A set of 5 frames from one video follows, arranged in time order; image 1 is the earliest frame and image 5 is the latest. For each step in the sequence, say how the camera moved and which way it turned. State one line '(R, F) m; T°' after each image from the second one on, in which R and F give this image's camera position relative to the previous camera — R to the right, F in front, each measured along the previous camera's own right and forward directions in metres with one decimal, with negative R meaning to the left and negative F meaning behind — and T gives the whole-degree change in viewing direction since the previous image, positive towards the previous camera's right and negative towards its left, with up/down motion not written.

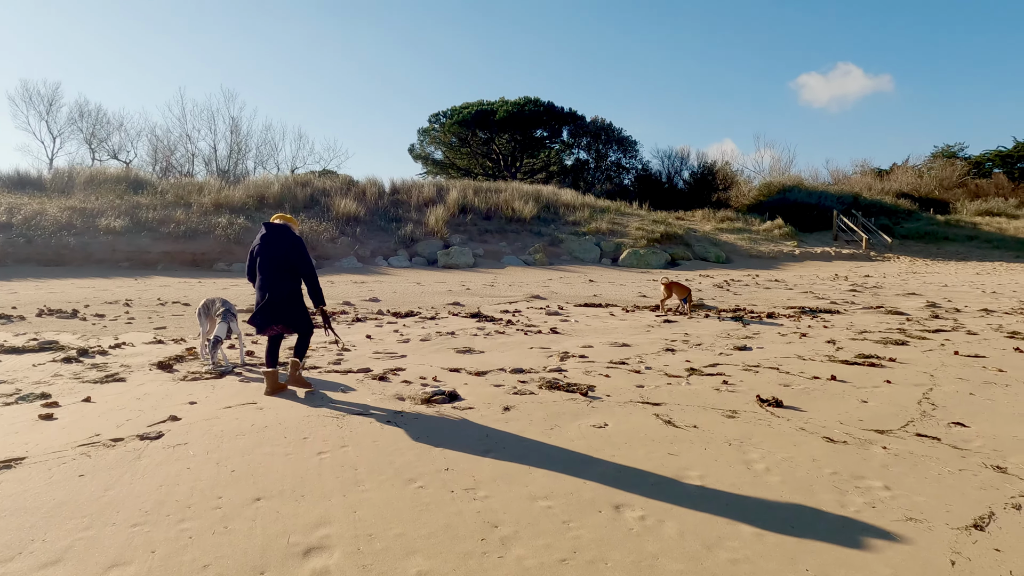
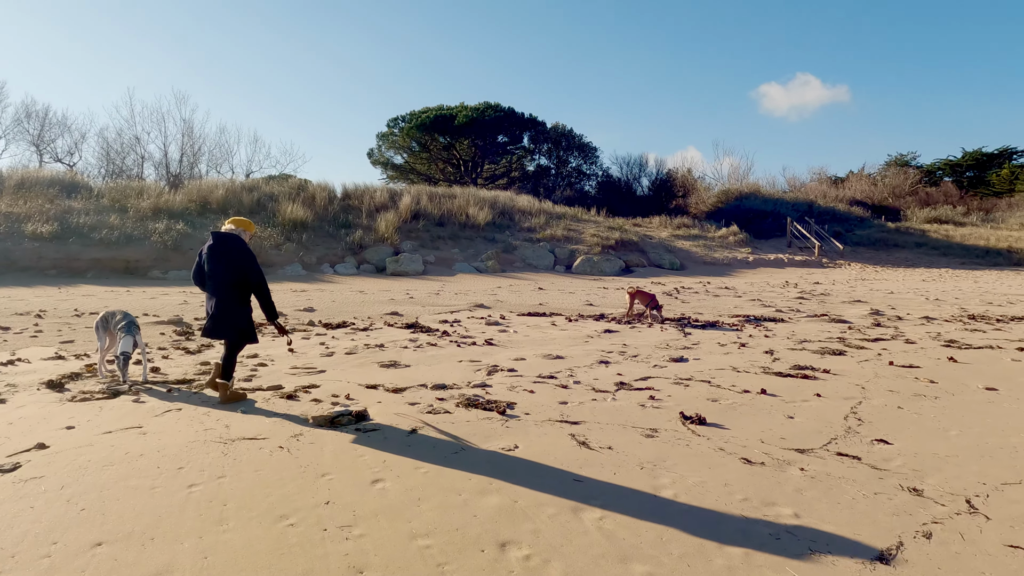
(+0.3, +0.2) m; +3°
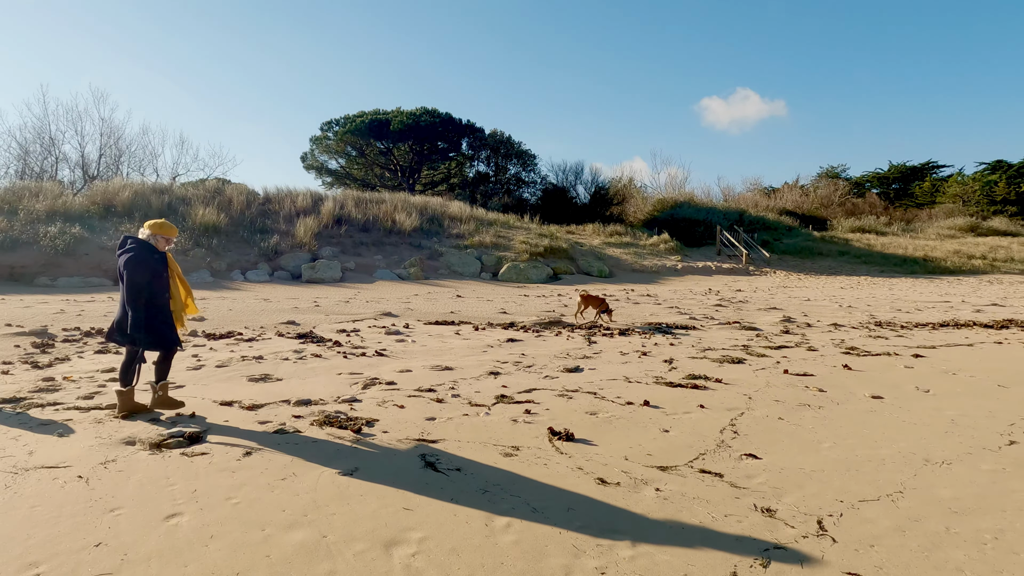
(+0.5, +0.2) m; +4°
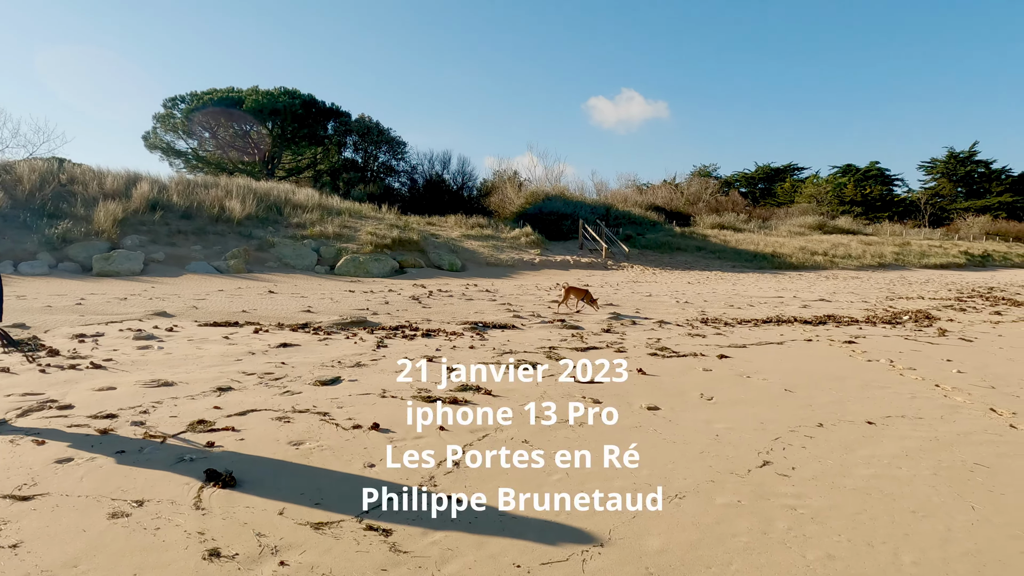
(+1.0, +0.6) m; +9°
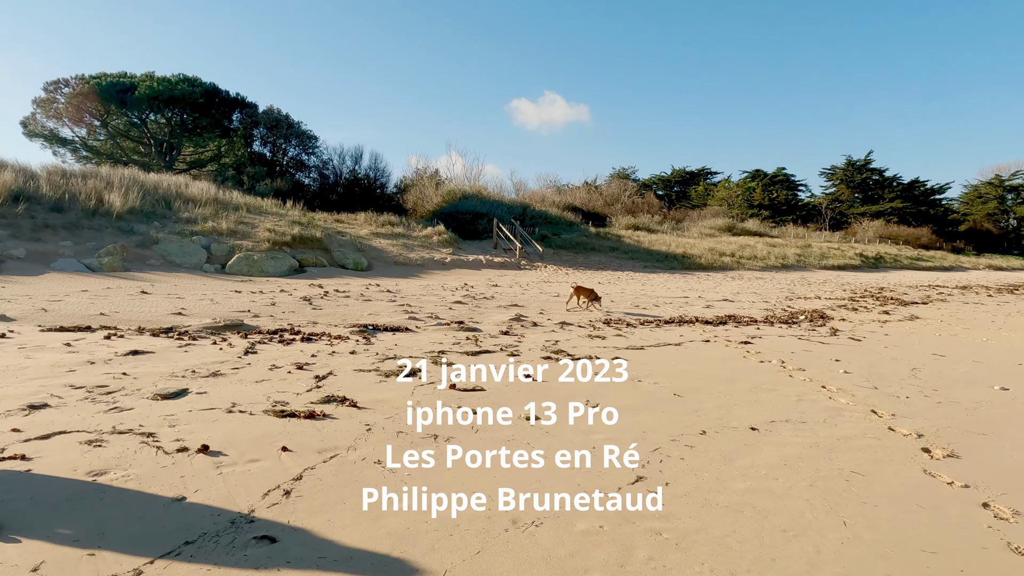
(+0.3, +0.3) m; +6°
